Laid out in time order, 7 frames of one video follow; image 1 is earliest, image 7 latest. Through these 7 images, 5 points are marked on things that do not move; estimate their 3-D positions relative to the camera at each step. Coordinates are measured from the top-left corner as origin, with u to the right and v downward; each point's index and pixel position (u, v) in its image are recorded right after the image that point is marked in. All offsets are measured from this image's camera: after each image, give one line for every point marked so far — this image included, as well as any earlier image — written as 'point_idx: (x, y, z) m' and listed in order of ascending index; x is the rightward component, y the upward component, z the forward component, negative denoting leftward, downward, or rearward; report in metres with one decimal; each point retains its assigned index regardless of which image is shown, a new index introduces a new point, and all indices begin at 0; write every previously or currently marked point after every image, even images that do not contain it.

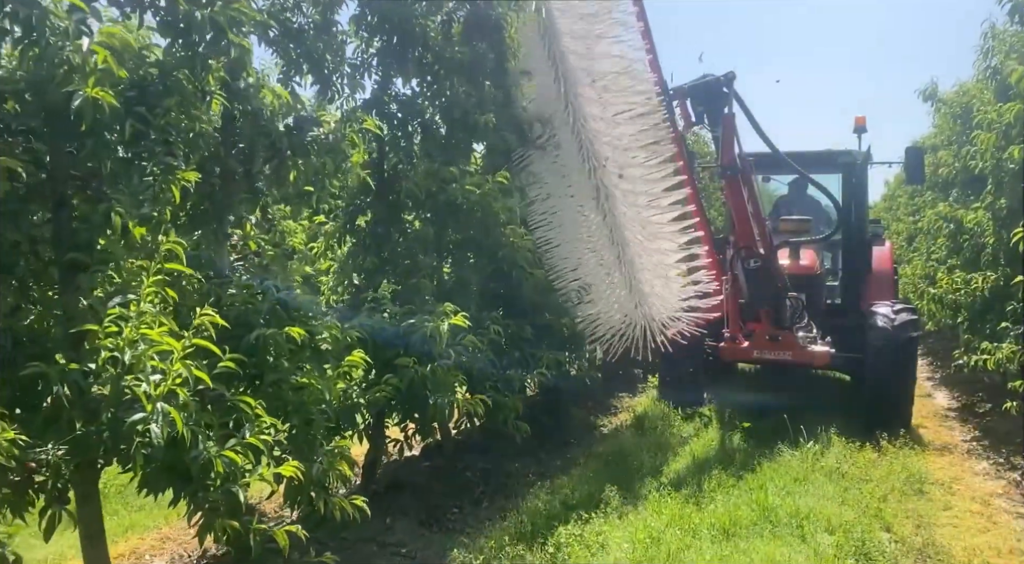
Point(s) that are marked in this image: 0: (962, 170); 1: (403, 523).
0: (+4.3, +1.1, +6.9) m
1: (-0.6, -1.3, +3.9) m
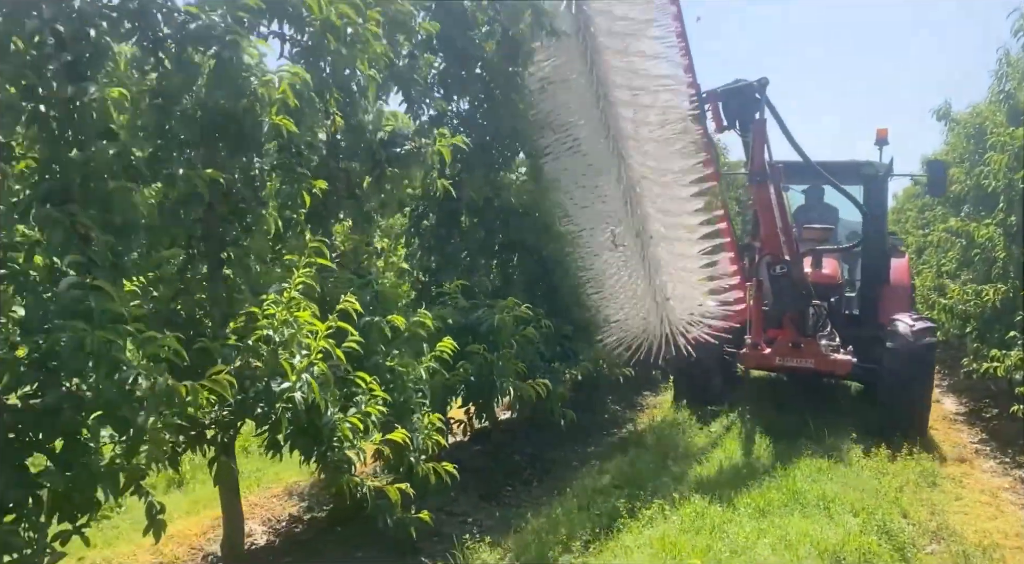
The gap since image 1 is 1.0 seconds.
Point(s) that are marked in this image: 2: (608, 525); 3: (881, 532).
0: (+4.7, +1.0, +7.3) m
1: (-0.3, -1.3, +4.3) m
2: (+0.5, -1.3, +3.7) m
3: (+2.0, -1.3, +3.8) m
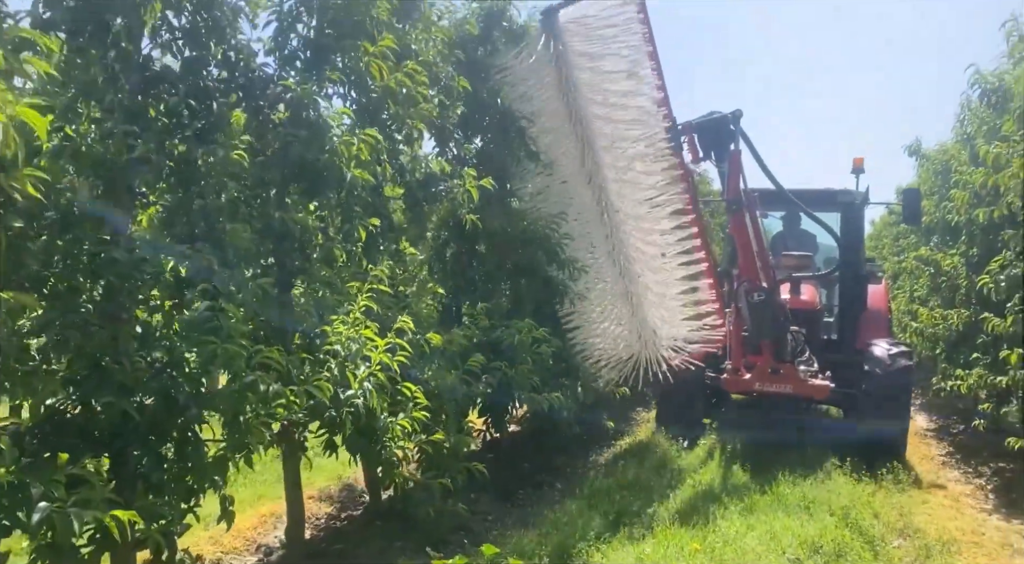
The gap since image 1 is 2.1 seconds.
0: (+4.8, +0.7, +7.9) m
1: (-0.2, -1.4, +4.8) m
2: (+0.6, -1.4, +4.2) m
3: (+2.1, -1.5, +4.3) m
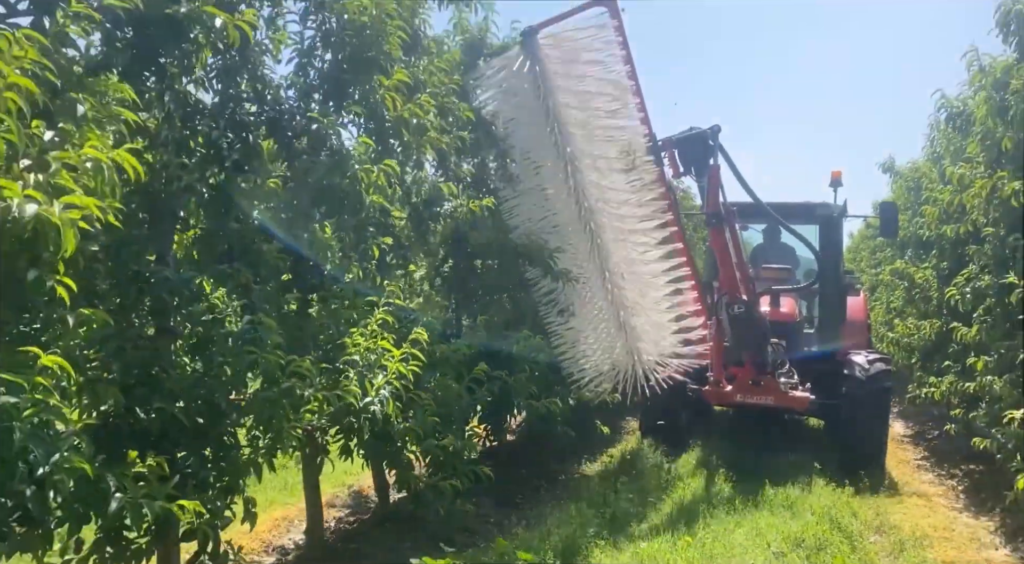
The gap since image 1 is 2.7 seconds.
0: (+4.7, +0.6, +8.3) m
1: (-0.2, -1.5, +5.0) m
2: (+0.6, -1.5, +4.5) m
3: (+2.1, -1.6, +4.6) m
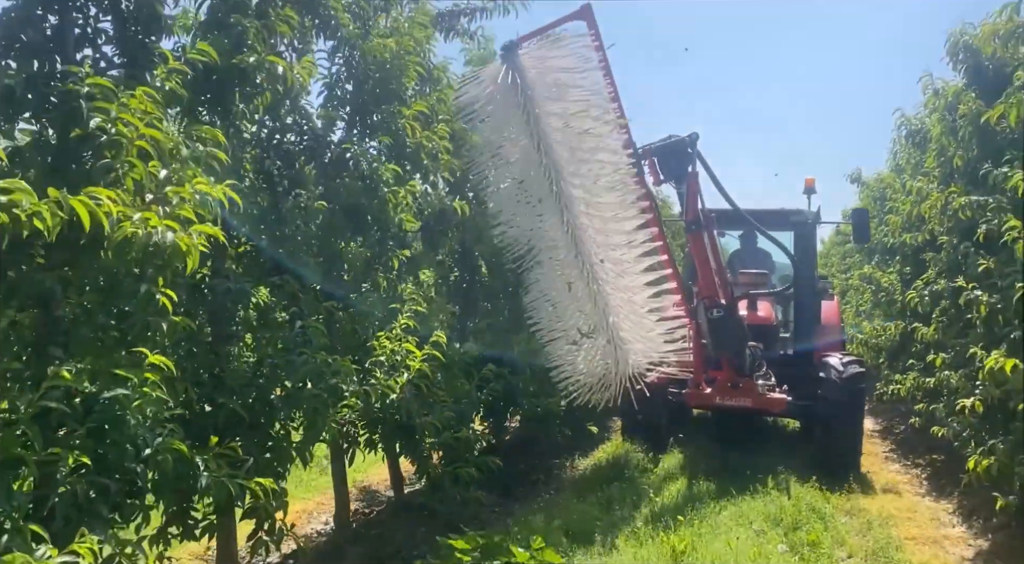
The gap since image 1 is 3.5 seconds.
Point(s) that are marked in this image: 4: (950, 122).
0: (+4.6, +0.5, +8.9) m
1: (-0.2, -1.6, +5.4) m
2: (+0.6, -1.5, +4.9) m
3: (+2.1, -1.6, +5.1) m
4: (+3.2, +1.2, +5.3) m
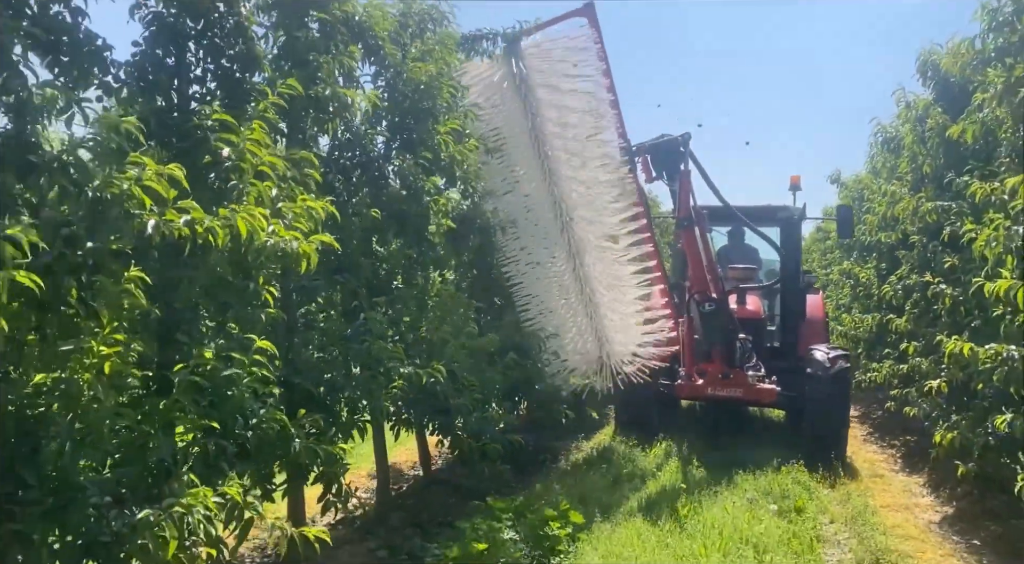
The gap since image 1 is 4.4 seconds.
0: (+4.6, +0.6, +9.5) m
1: (-0.1, -1.6, +5.9) m
2: (+0.8, -1.5, +5.4) m
3: (+2.2, -1.6, +5.6) m
4: (+3.3, +1.2, +5.8) m
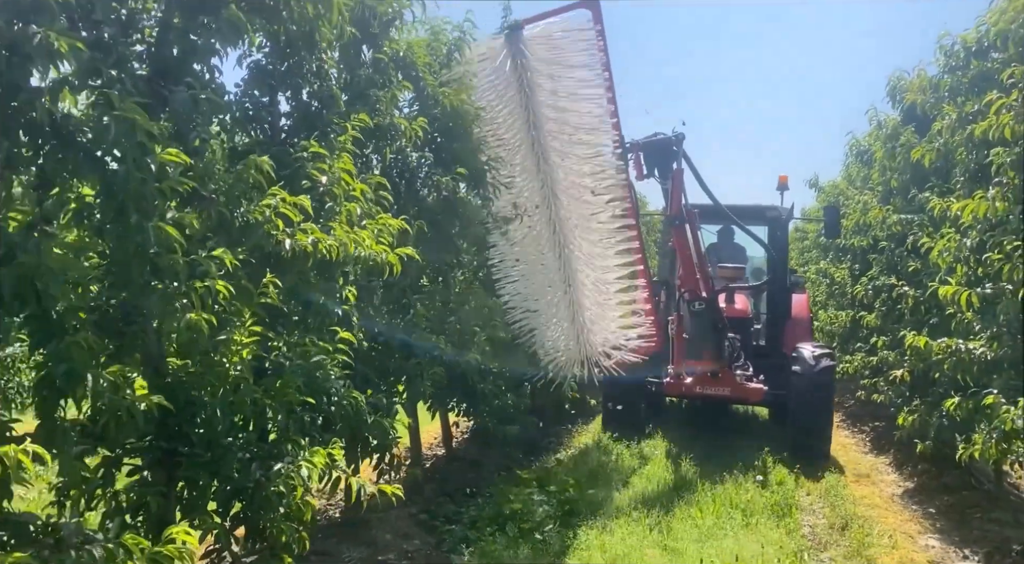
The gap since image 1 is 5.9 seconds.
0: (+4.6, +0.6, +10.2) m
1: (0.0, -1.6, +6.5) m
2: (+0.9, -1.5, +6.0) m
3: (+2.3, -1.6, +6.3) m
4: (+3.4, +1.2, +6.5) m
